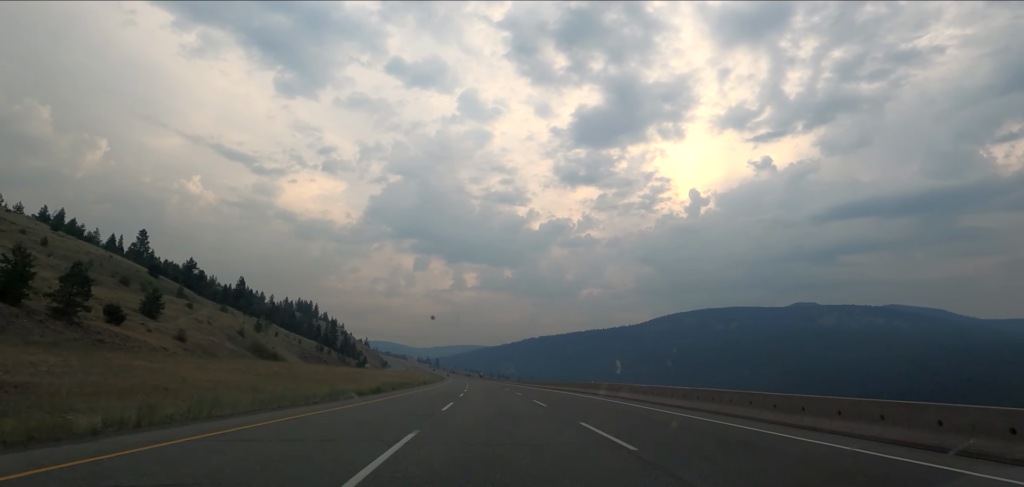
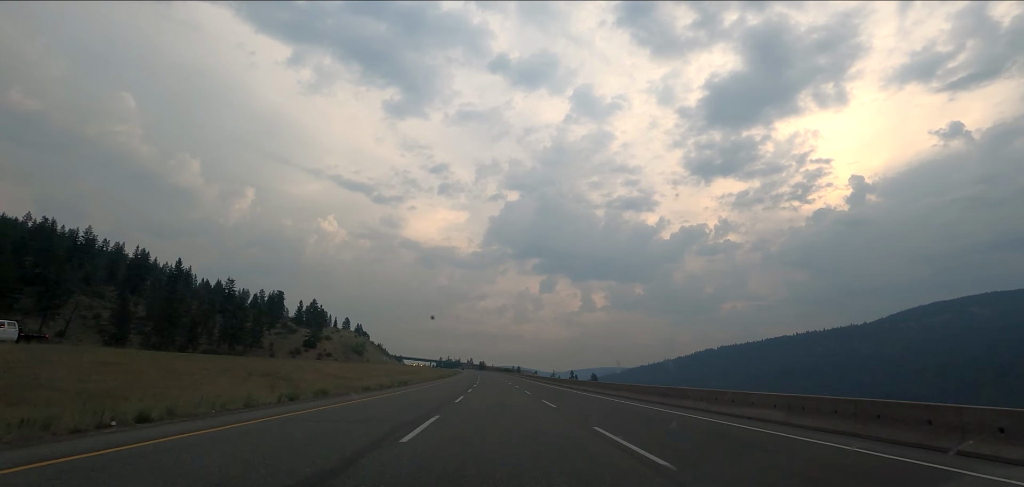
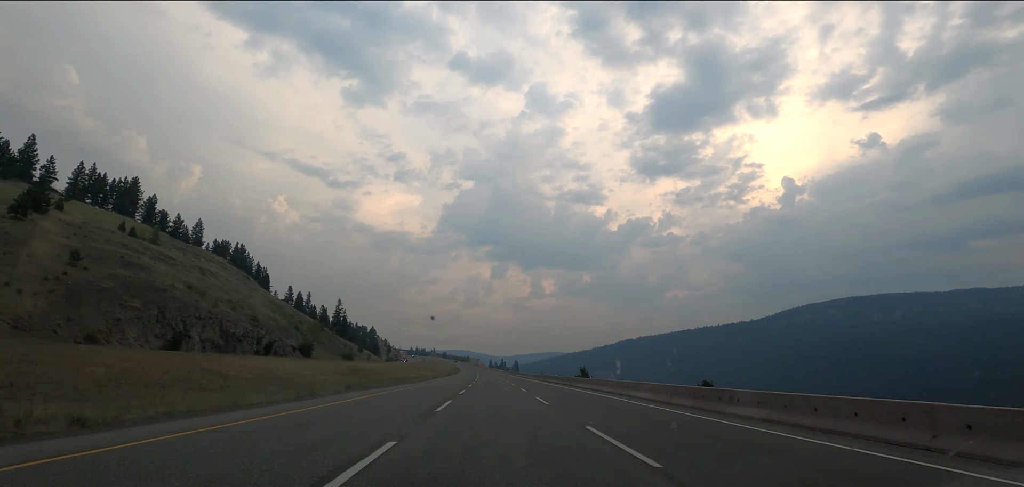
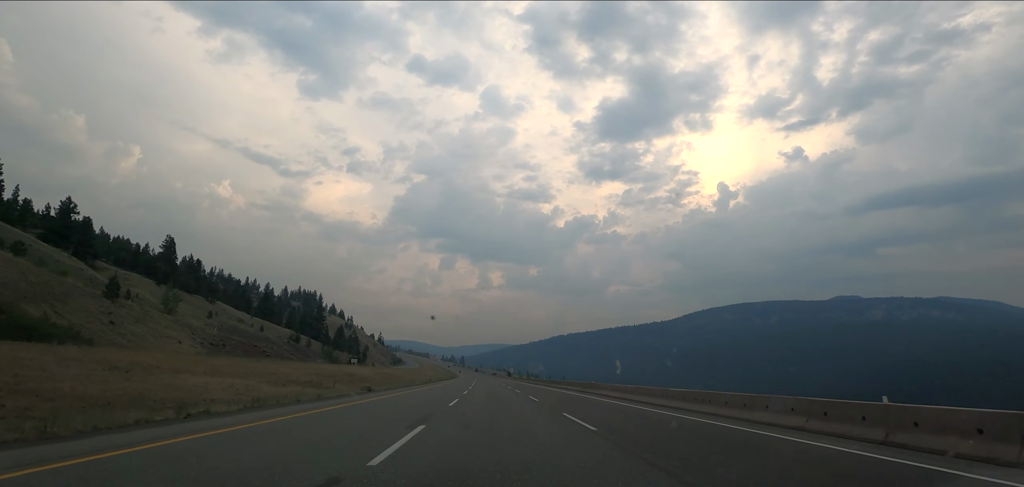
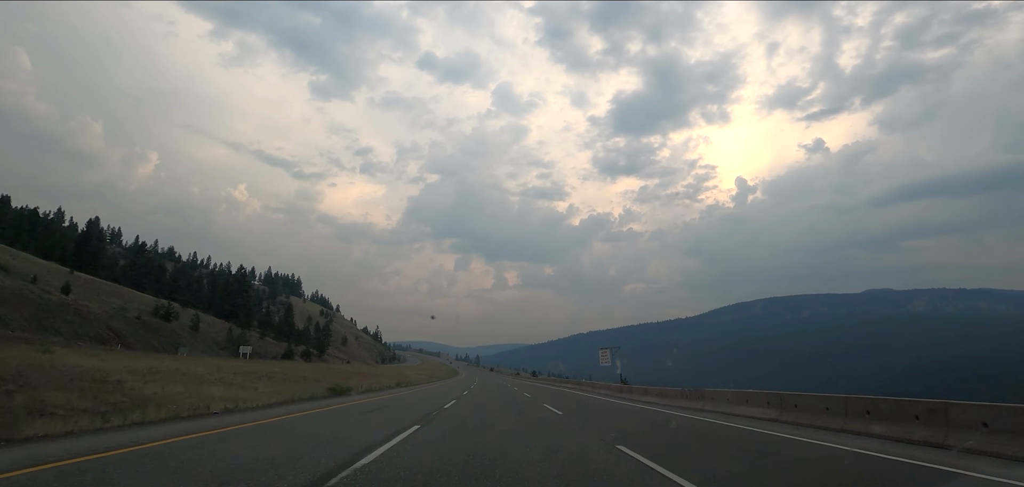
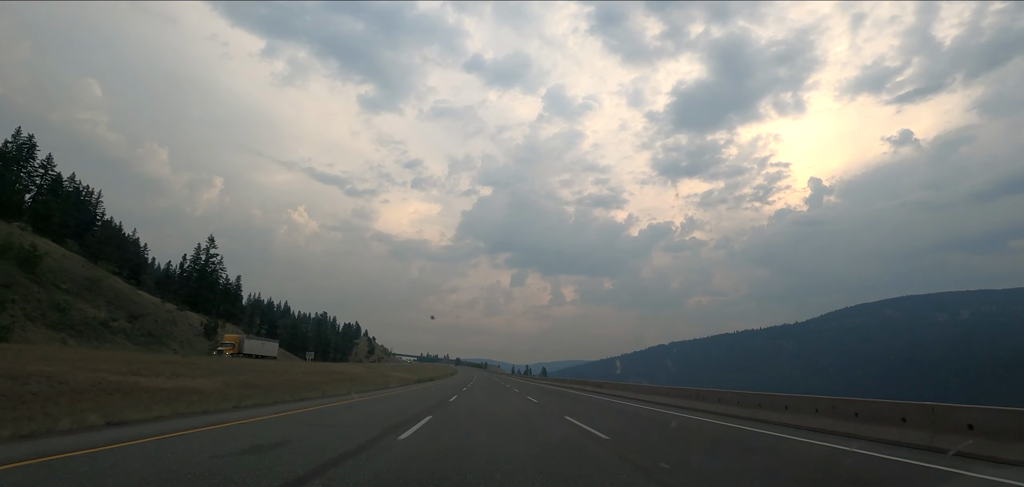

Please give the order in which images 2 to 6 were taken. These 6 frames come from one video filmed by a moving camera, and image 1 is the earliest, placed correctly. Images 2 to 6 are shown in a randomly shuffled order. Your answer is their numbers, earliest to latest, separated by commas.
4, 5, 3, 6, 2
